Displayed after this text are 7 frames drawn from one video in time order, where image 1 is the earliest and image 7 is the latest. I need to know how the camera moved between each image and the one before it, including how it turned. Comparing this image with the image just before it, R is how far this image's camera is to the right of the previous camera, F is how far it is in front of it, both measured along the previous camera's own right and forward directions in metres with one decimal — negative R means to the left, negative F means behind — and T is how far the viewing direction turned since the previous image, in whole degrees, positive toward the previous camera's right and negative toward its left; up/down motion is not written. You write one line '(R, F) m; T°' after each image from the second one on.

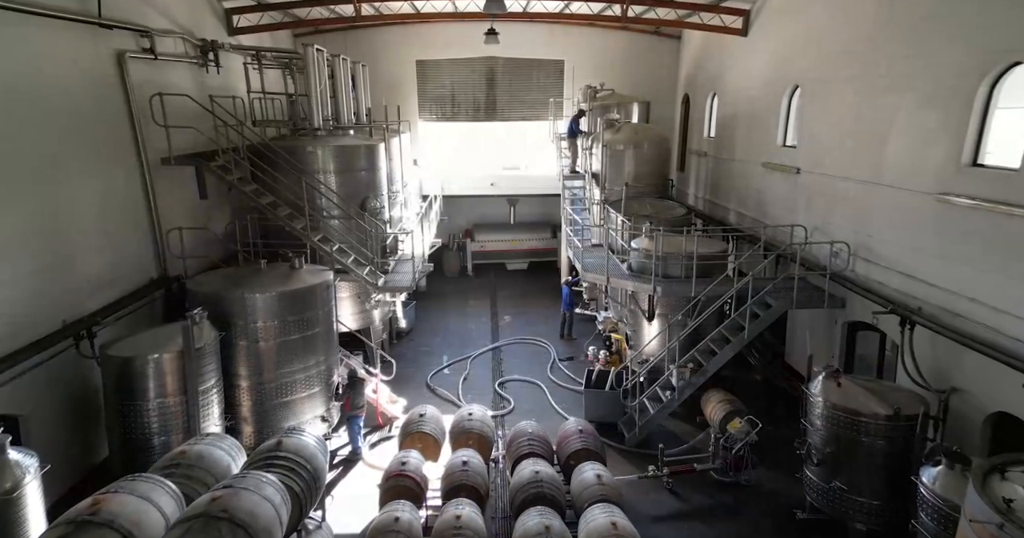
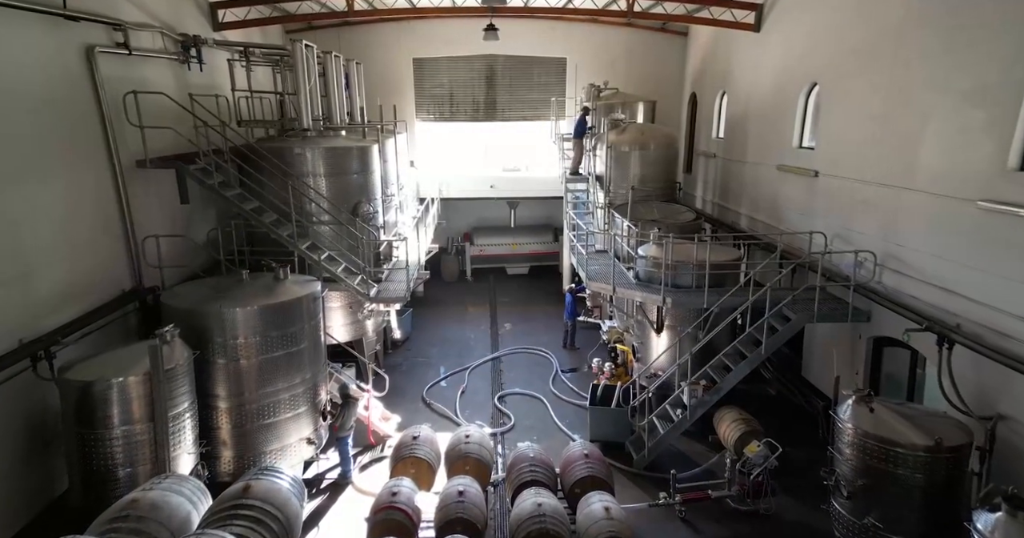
(0.0, +0.5) m; 0°
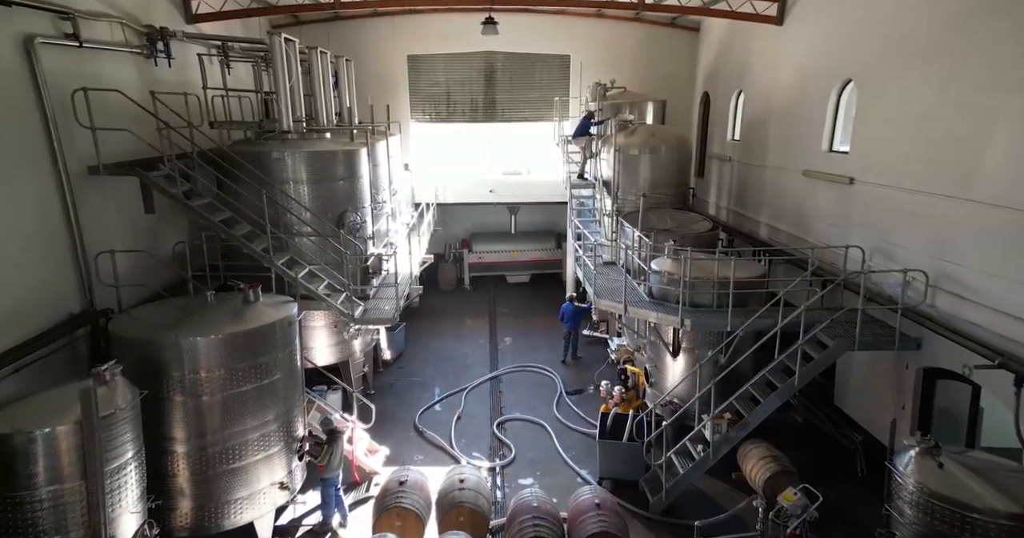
(0.0, +0.8) m; 0°
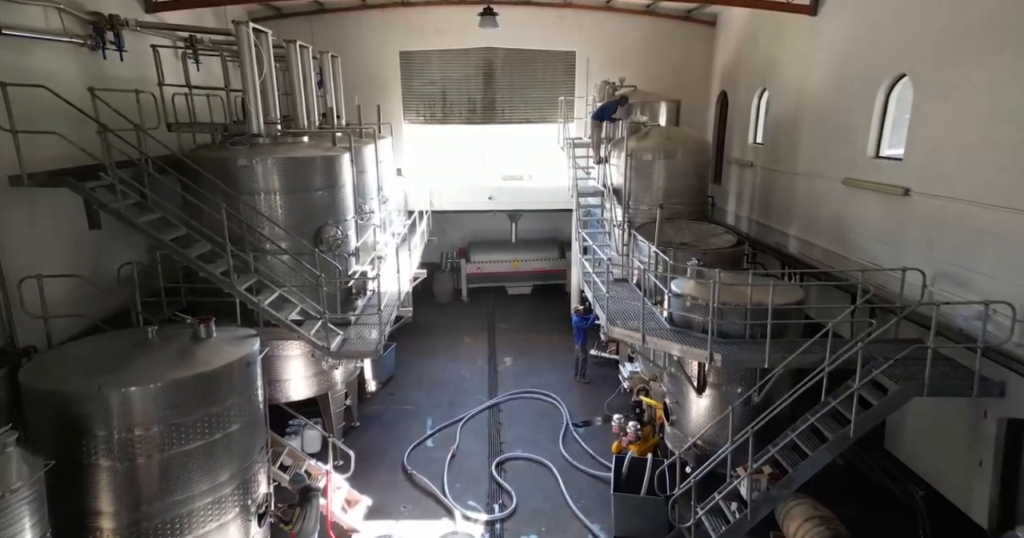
(0.0, +1.0) m; 0°
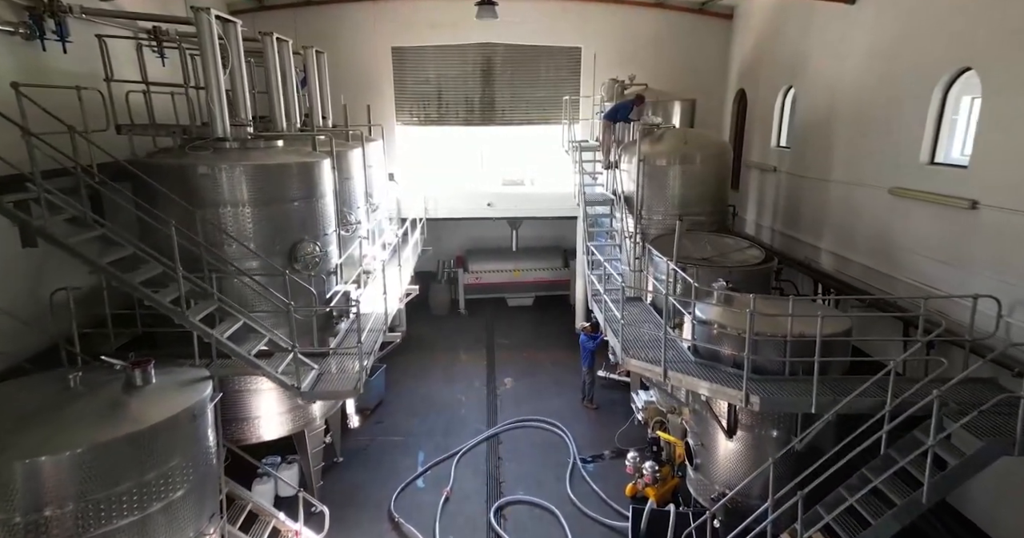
(0.0, +0.9) m; 0°
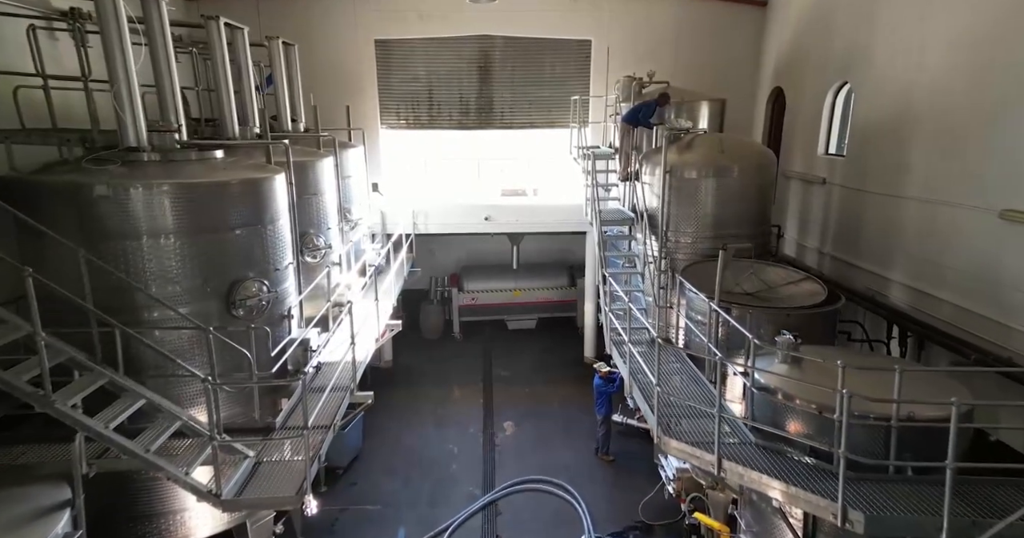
(0.0, +1.4) m; 0°
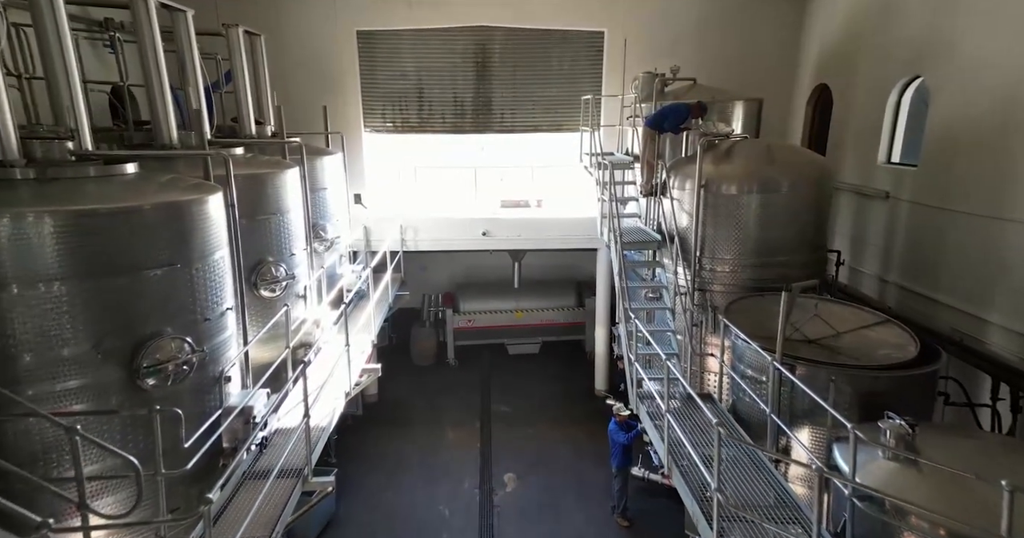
(0.0, +1.3) m; 0°
